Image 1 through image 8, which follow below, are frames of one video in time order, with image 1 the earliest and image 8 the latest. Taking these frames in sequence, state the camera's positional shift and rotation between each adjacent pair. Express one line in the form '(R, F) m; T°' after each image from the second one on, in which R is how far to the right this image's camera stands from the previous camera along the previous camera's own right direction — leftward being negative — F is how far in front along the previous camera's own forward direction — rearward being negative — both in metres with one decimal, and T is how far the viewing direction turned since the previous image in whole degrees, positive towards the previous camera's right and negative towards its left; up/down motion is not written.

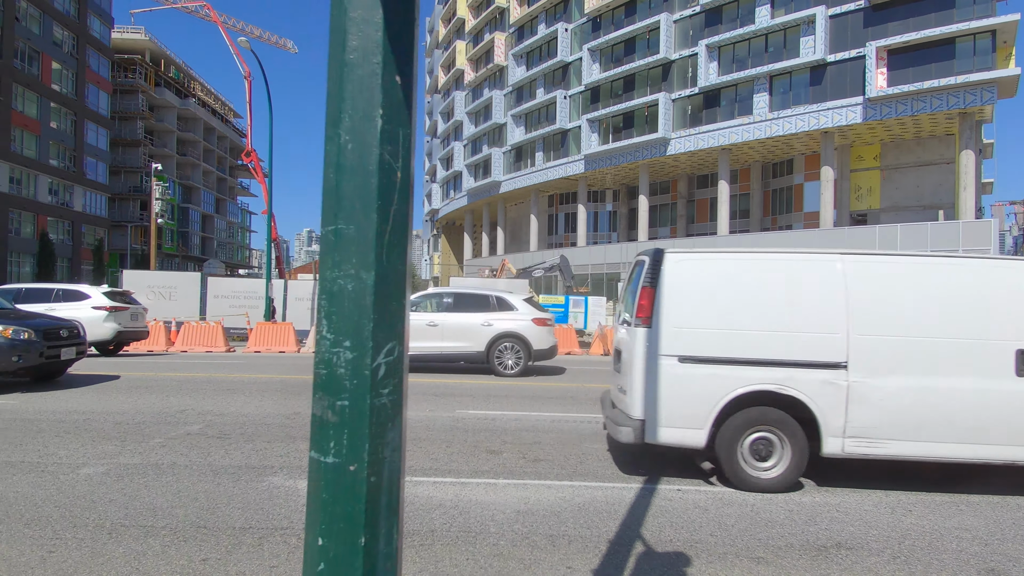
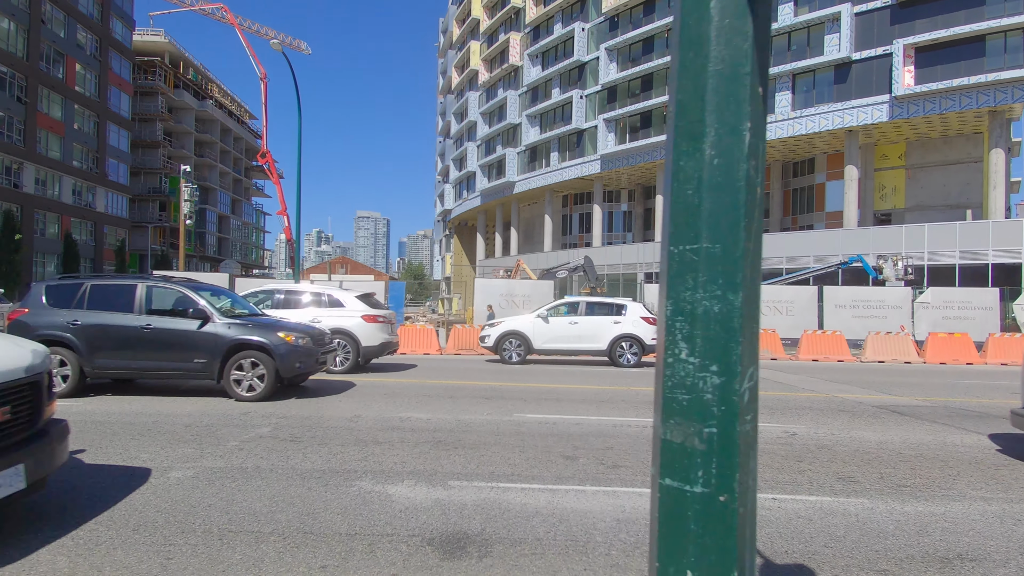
(-0.8, 0.0) m; -1°
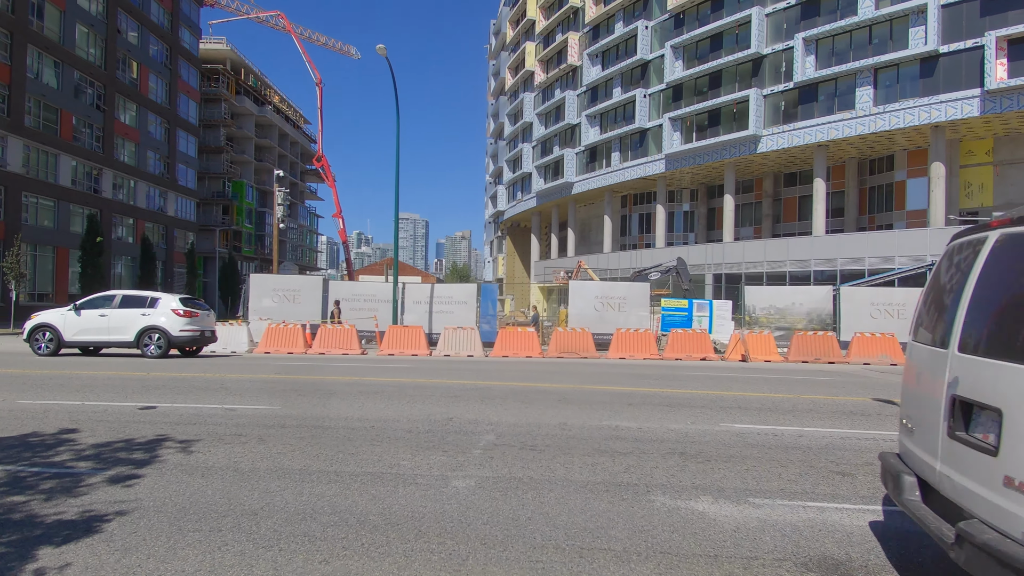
(-2.8, +0.1) m; -3°
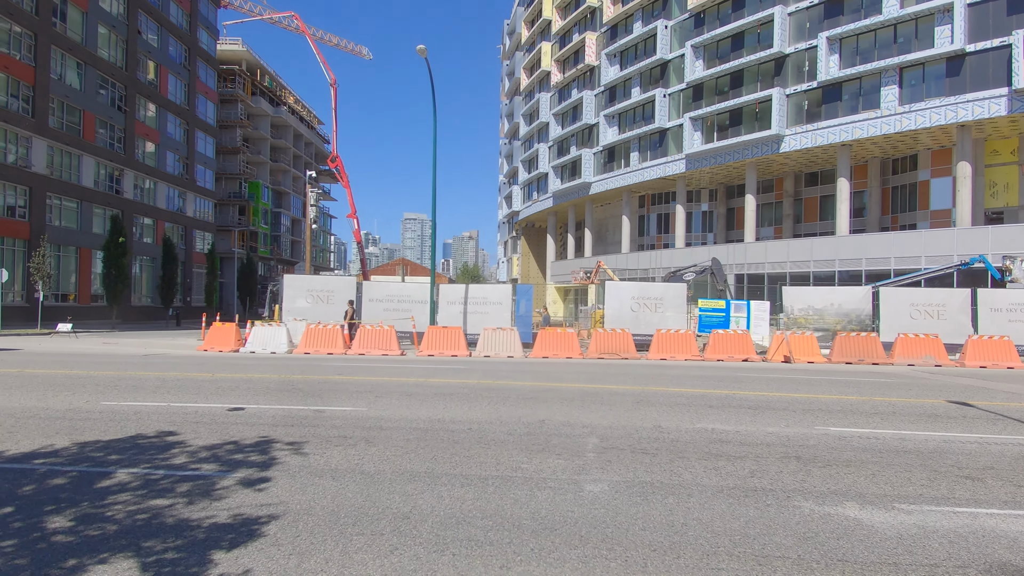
(-1.3, +0.1) m; 0°
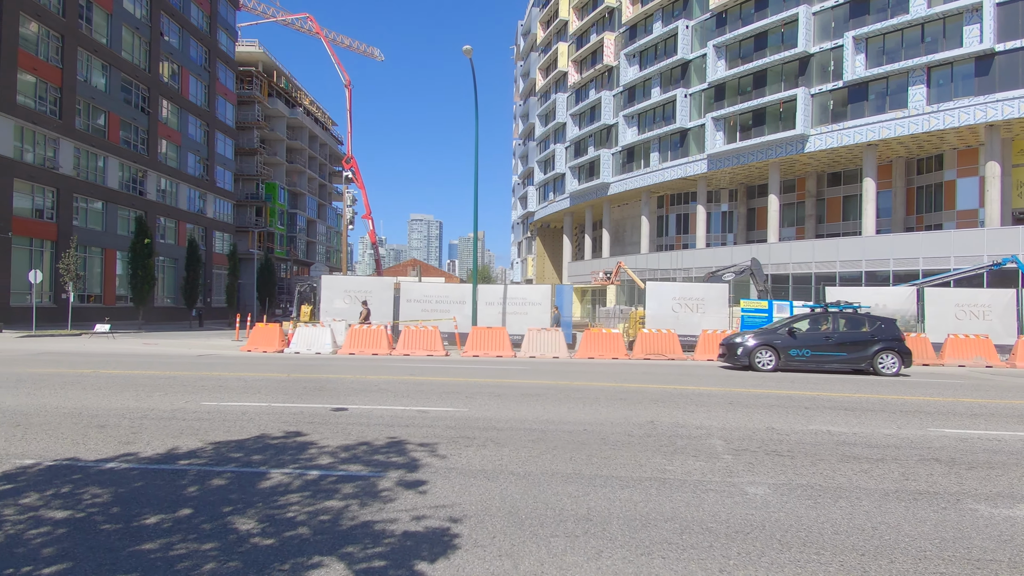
(-1.5, +0.1) m; 0°
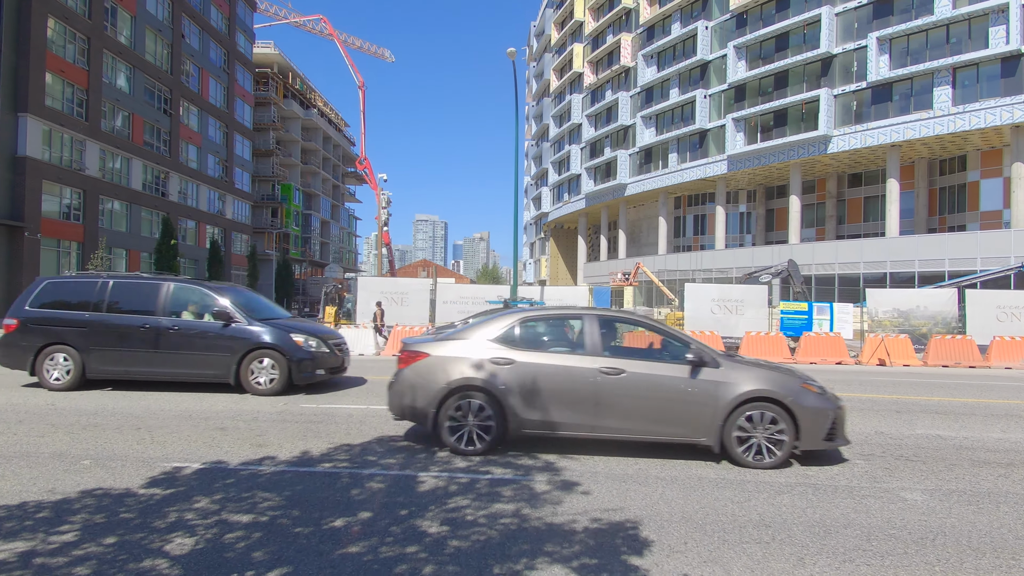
(-1.5, 0.0) m; 0°
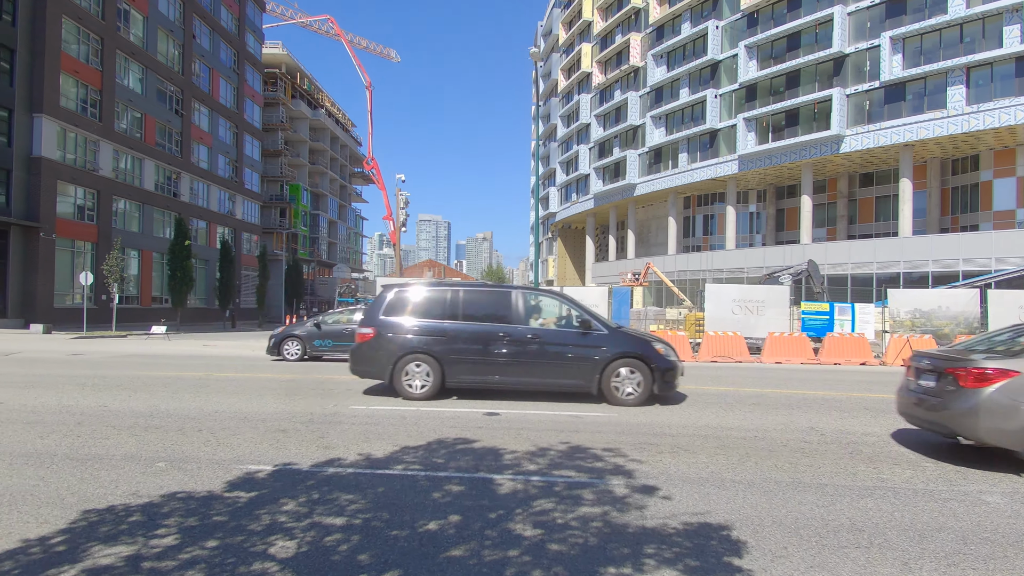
(-0.8, 0.0) m; 0°
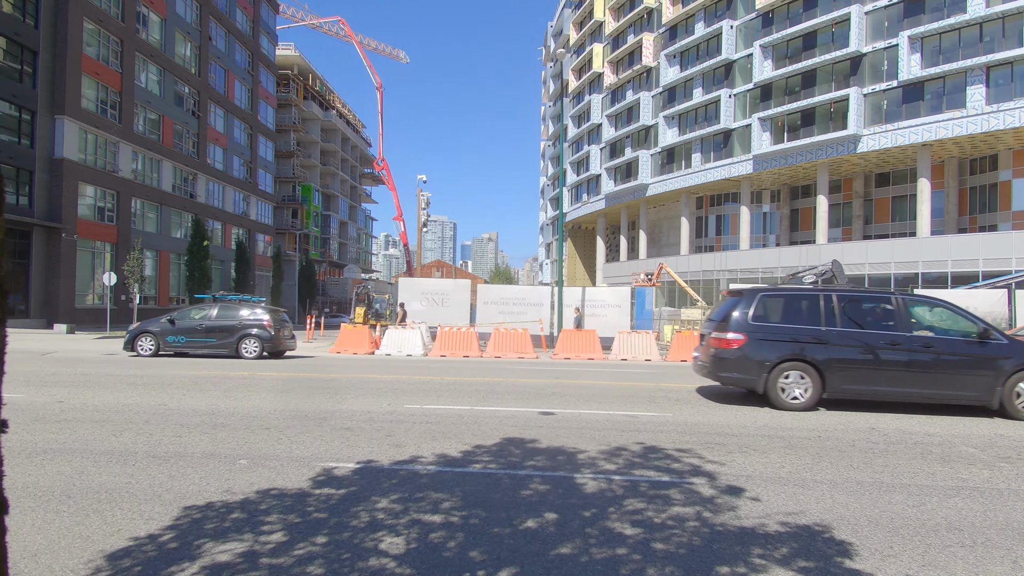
(-0.8, 0.0) m; -1°
